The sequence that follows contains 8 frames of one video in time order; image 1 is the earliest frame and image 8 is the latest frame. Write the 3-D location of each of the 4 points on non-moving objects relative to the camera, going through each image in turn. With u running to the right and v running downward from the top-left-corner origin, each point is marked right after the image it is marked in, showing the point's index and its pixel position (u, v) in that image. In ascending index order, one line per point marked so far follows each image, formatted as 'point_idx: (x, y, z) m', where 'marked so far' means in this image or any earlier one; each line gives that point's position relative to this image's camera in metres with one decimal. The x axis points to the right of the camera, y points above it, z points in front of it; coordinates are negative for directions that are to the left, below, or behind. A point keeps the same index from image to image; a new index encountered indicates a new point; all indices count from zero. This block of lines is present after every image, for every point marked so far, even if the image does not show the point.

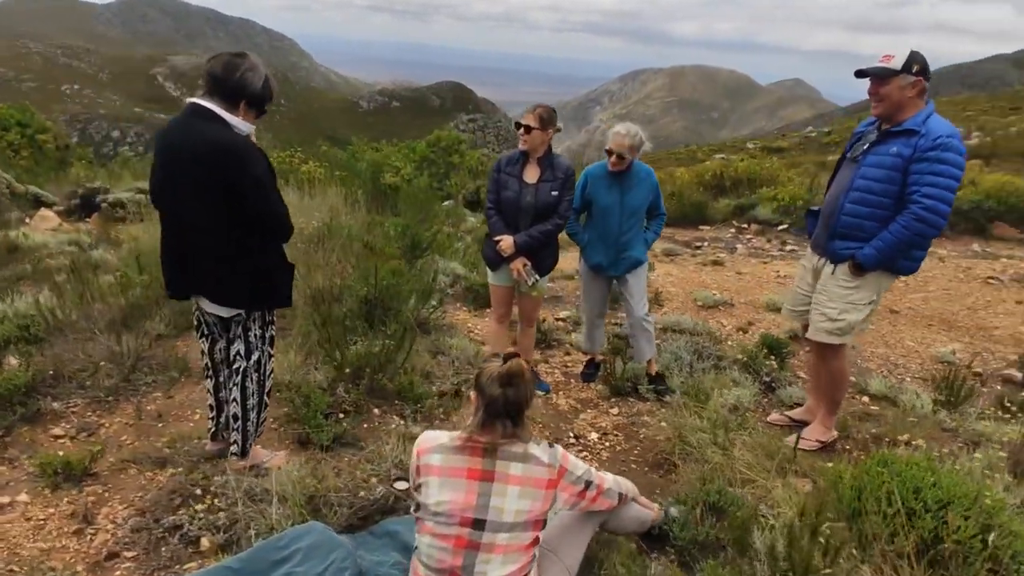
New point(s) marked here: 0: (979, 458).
0: (+2.5, -0.9, +3.4) m
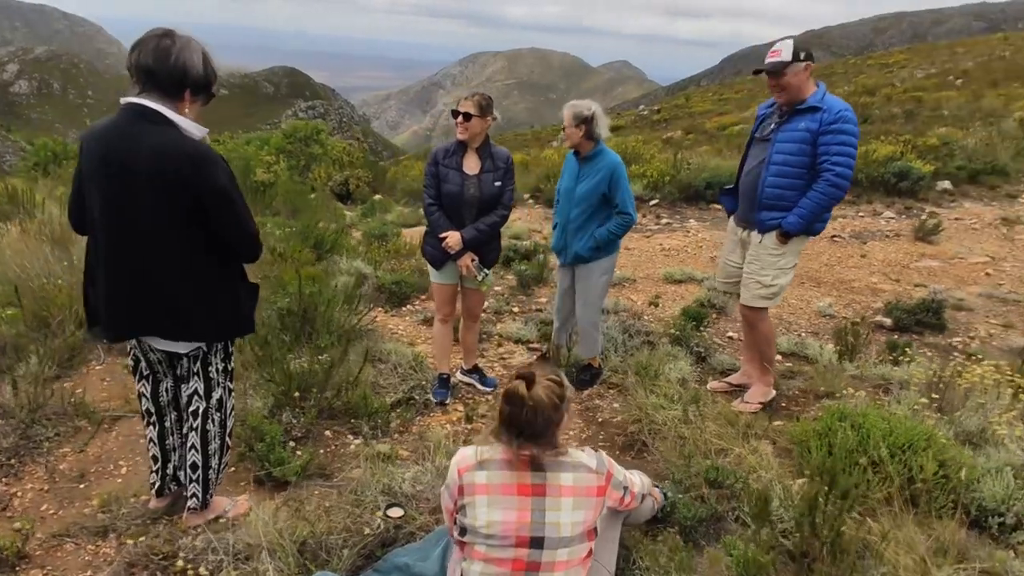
0: (+2.4, -0.7, +3.8) m
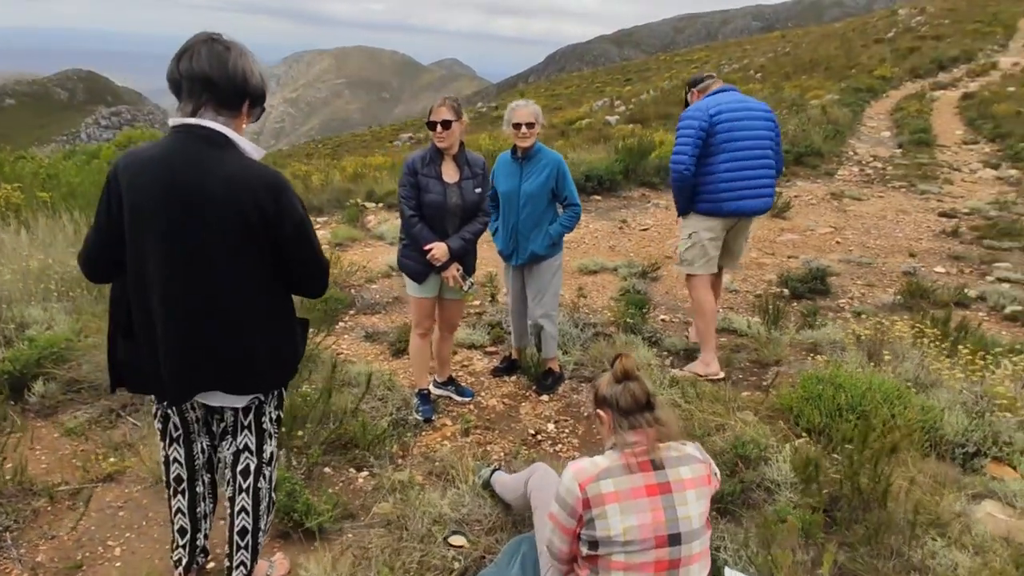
0: (+2.4, -0.5, +4.4) m
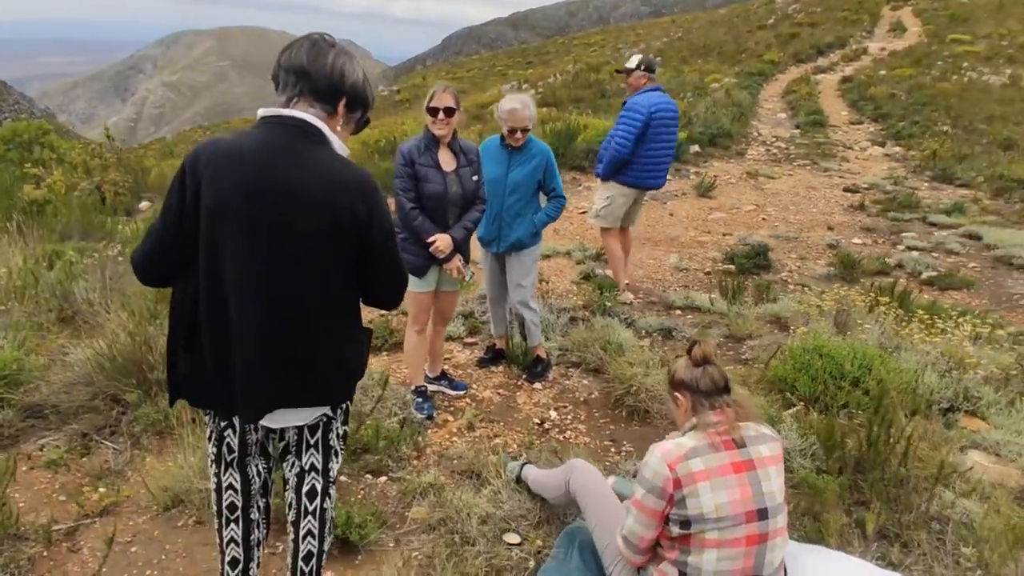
0: (+2.4, -0.3, +4.7) m
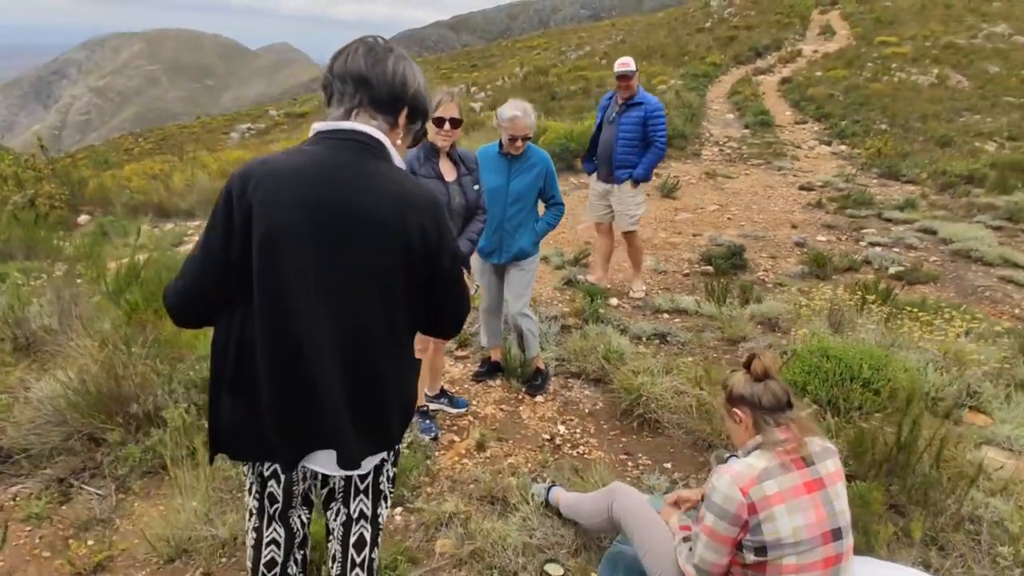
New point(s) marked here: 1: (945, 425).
0: (+2.4, -0.3, +4.7) m
1: (+2.5, -0.8, +3.6) m
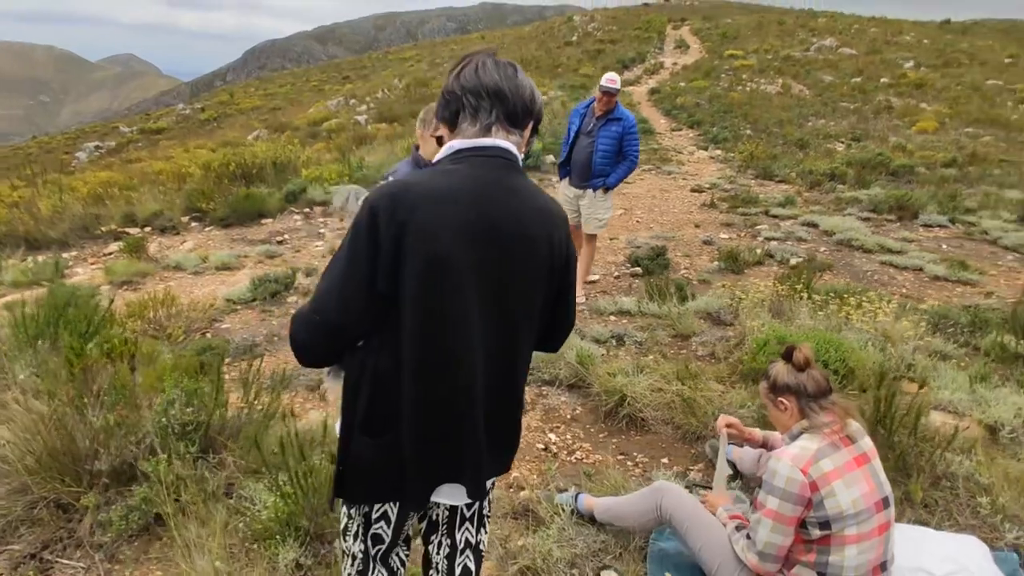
0: (+2.1, -0.3, +5.1) m
1: (+2.5, -0.7, +4.0) m
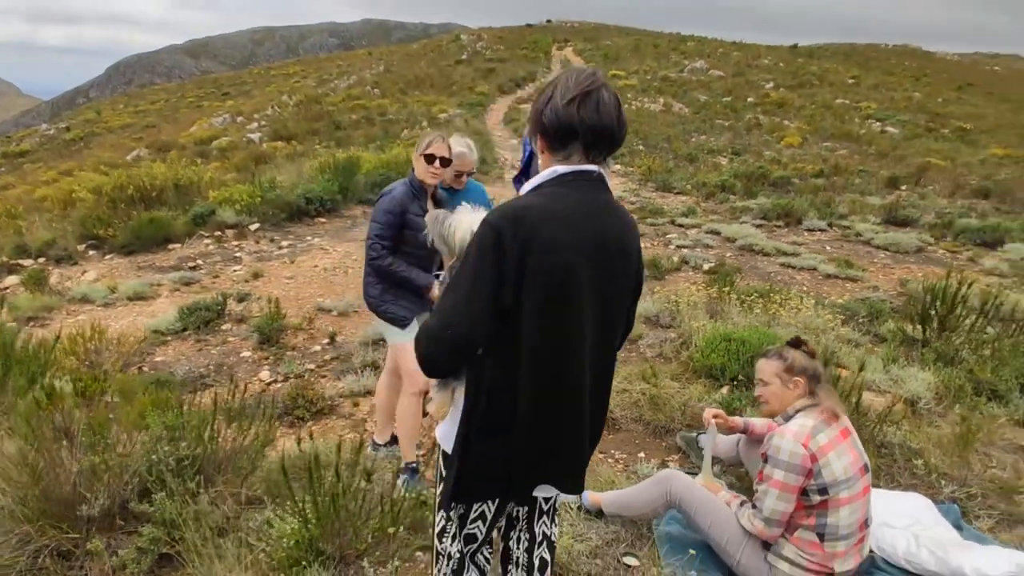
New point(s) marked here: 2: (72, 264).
0: (+1.8, -0.3, +5.6) m
1: (+2.3, -0.7, +4.6) m
2: (-6.6, +0.4, +9.4) m
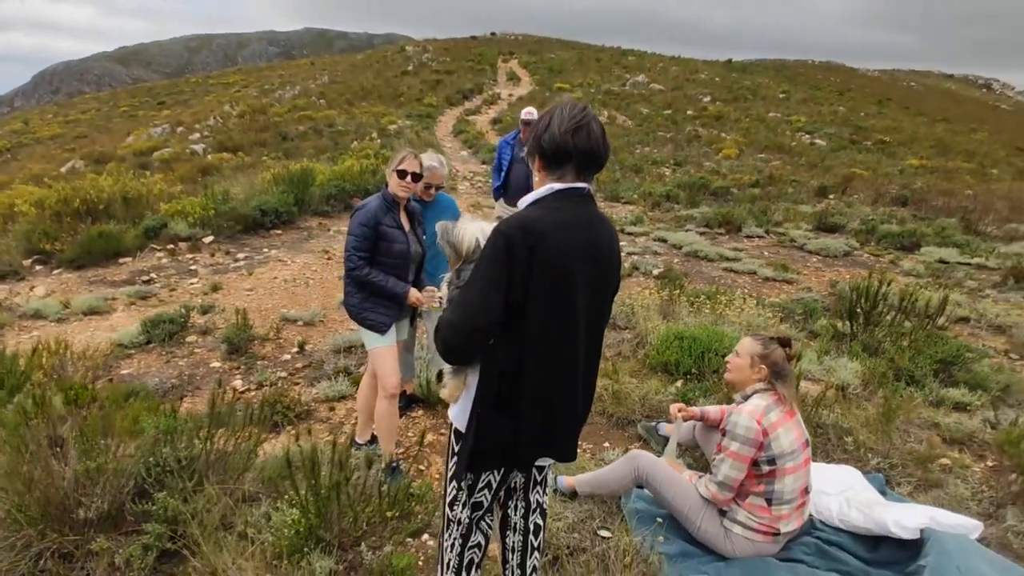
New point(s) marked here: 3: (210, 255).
0: (+1.5, -0.3, +6.0) m
1: (+2.1, -0.7, +5.1) m
2: (-7.2, +0.1, +9.1) m
3: (-5.0, +0.5, +10.4) m
